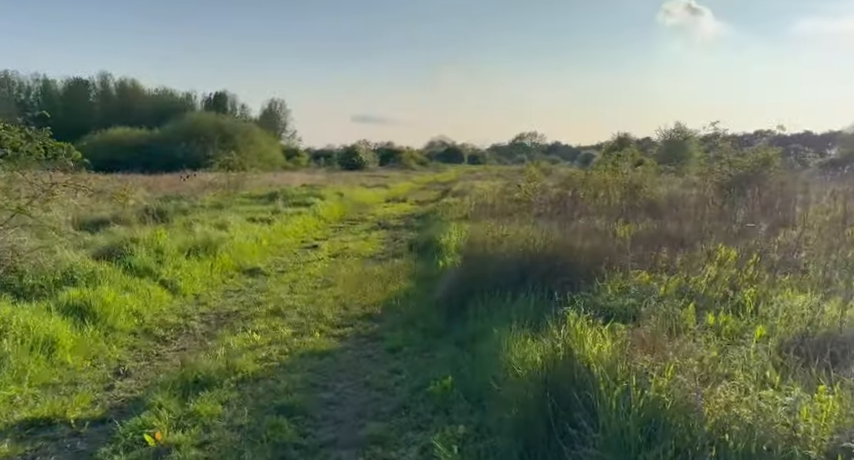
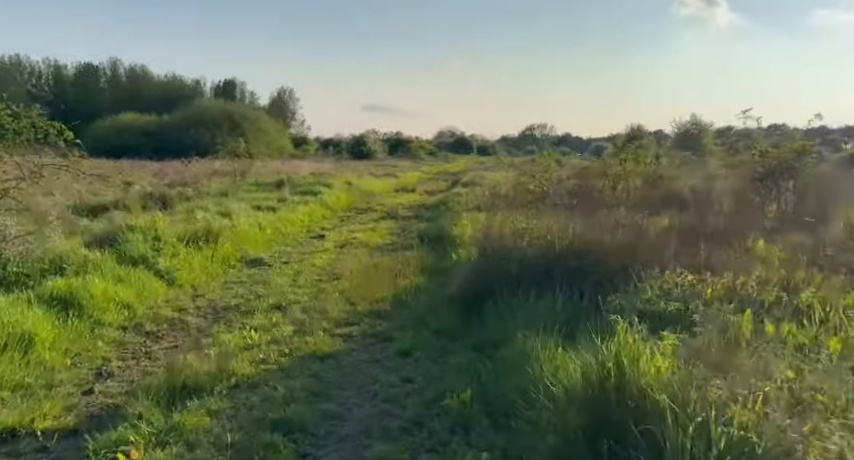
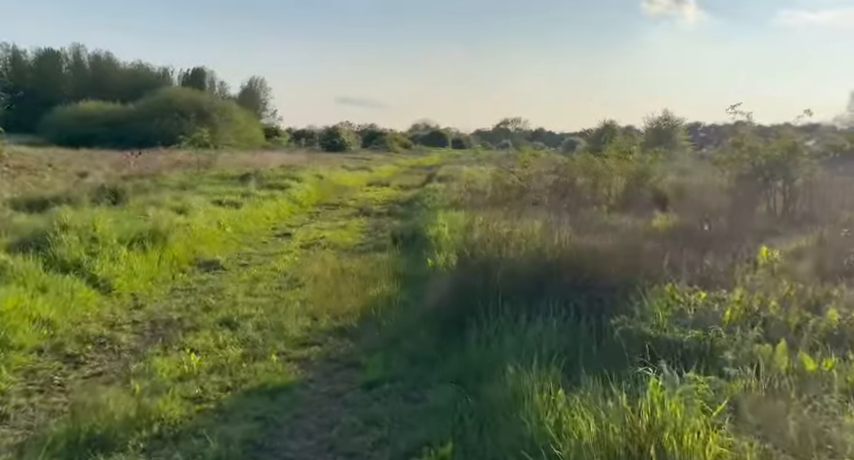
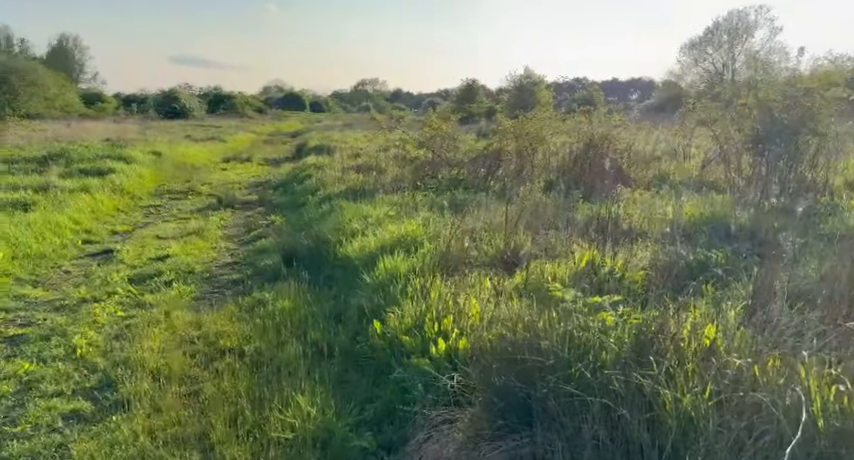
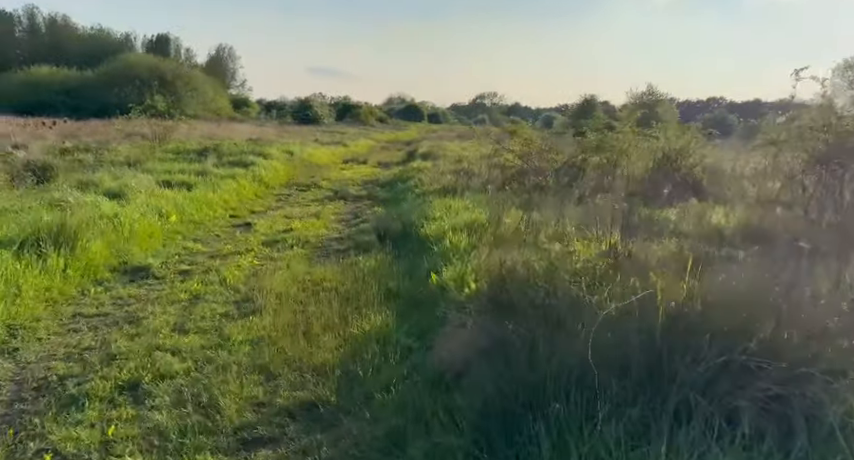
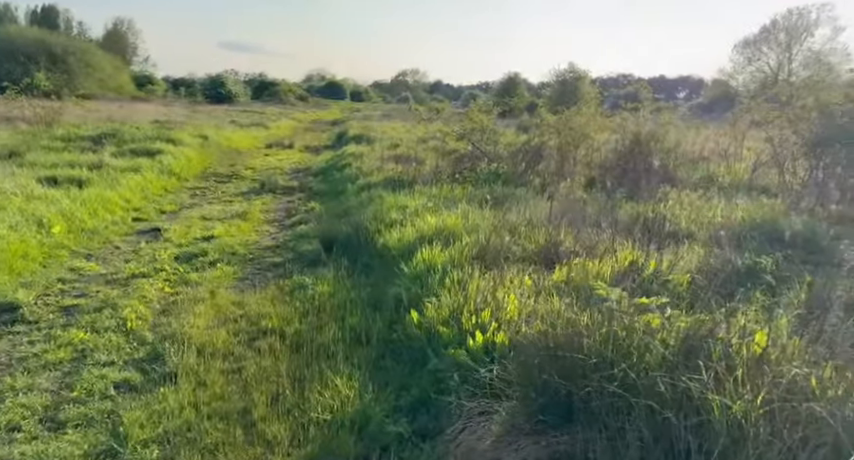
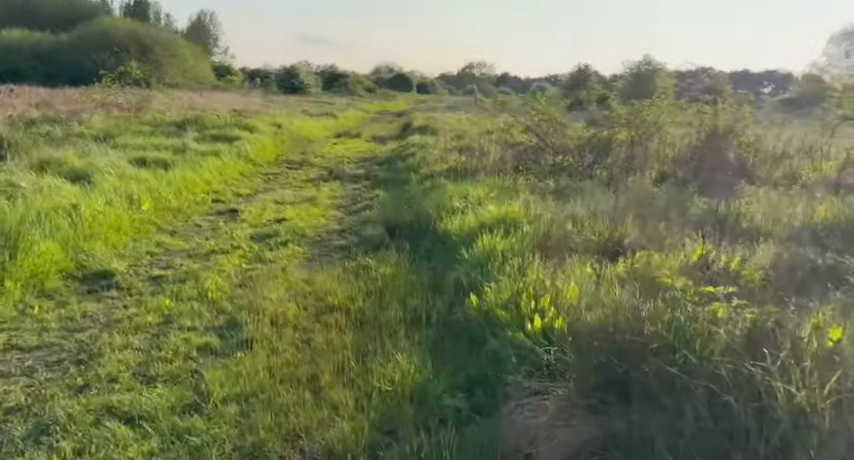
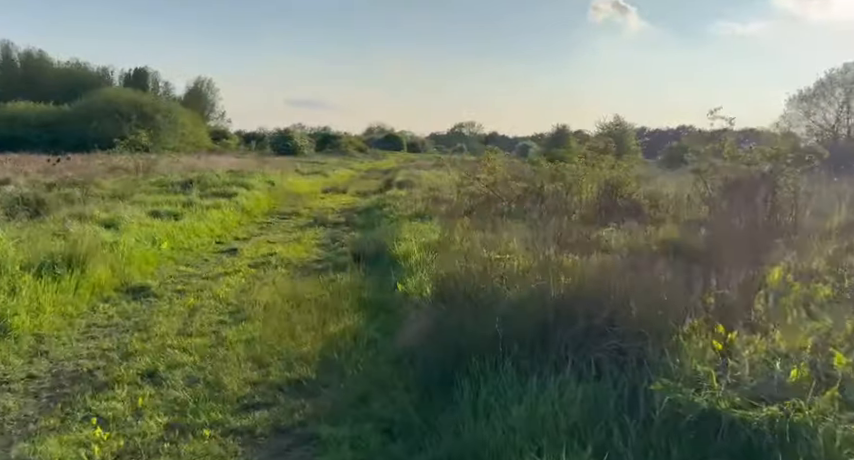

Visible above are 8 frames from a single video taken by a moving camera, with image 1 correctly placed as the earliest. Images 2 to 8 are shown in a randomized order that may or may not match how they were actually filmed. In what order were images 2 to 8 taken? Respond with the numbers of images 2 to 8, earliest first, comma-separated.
2, 3, 8, 5, 7, 6, 4
